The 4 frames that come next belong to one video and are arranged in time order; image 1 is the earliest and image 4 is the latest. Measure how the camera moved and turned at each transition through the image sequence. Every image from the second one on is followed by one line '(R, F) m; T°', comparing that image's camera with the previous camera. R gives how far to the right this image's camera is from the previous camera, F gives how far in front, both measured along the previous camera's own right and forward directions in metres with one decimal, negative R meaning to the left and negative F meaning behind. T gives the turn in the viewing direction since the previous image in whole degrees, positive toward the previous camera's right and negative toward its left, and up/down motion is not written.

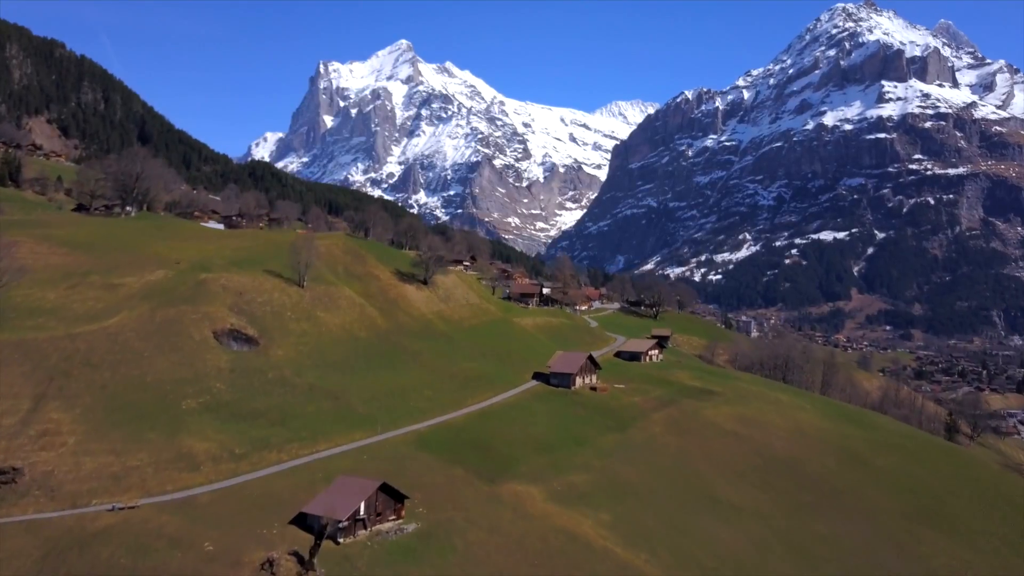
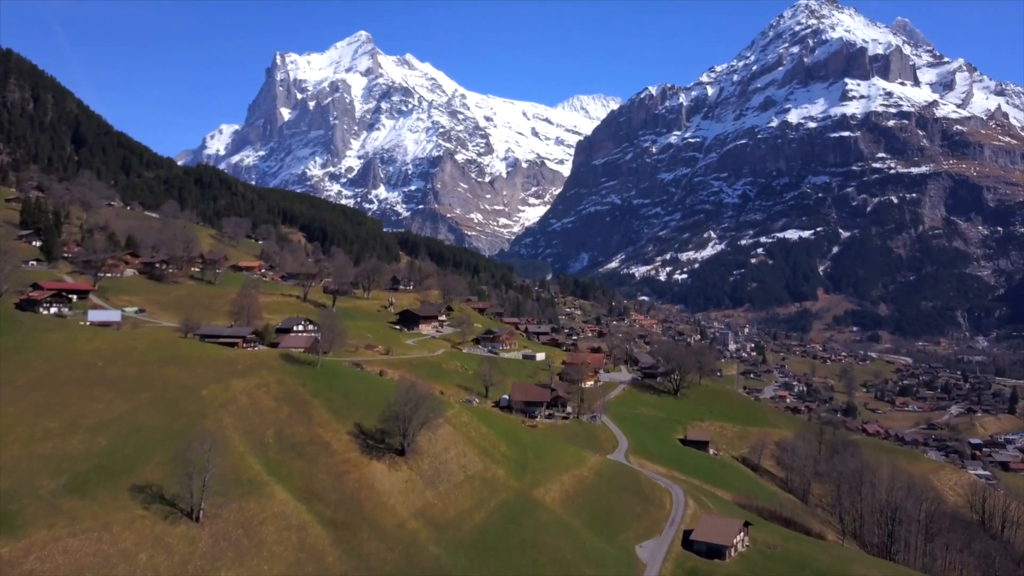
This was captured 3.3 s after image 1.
(-3.2, +22.4) m; +3°
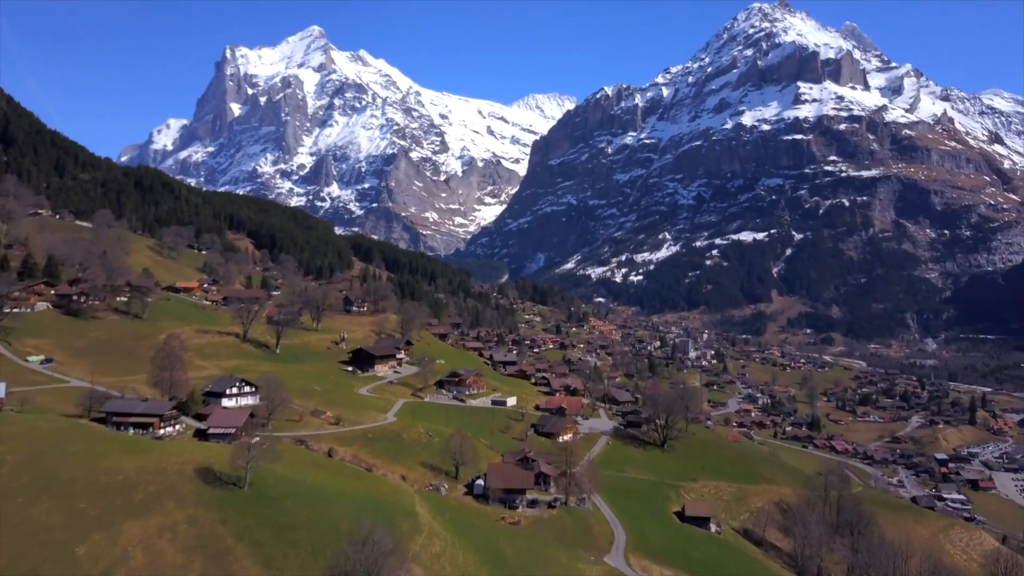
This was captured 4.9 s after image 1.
(-1.5, +10.8) m; +3°
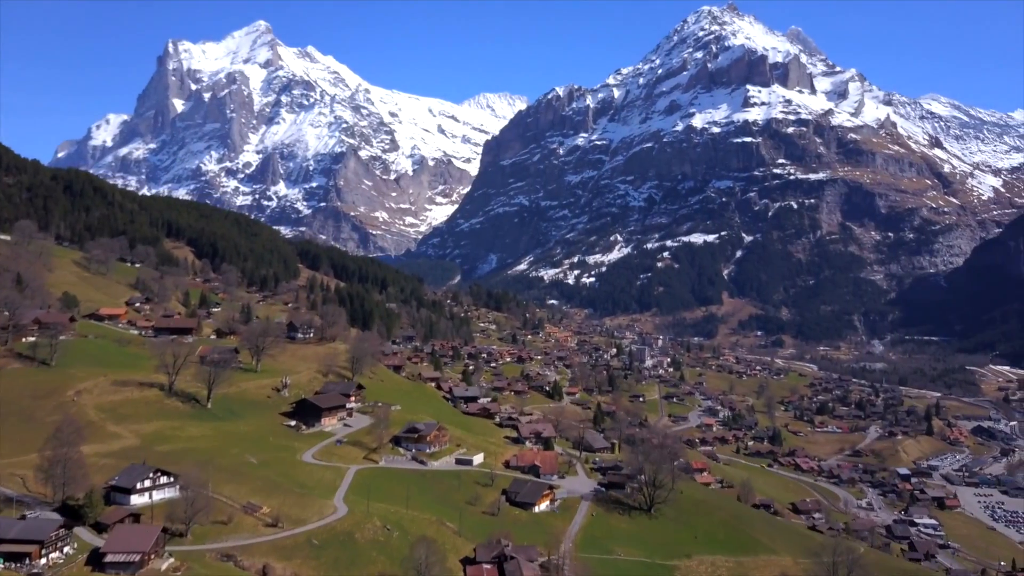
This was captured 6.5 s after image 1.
(-1.6, +10.6) m; +3°
